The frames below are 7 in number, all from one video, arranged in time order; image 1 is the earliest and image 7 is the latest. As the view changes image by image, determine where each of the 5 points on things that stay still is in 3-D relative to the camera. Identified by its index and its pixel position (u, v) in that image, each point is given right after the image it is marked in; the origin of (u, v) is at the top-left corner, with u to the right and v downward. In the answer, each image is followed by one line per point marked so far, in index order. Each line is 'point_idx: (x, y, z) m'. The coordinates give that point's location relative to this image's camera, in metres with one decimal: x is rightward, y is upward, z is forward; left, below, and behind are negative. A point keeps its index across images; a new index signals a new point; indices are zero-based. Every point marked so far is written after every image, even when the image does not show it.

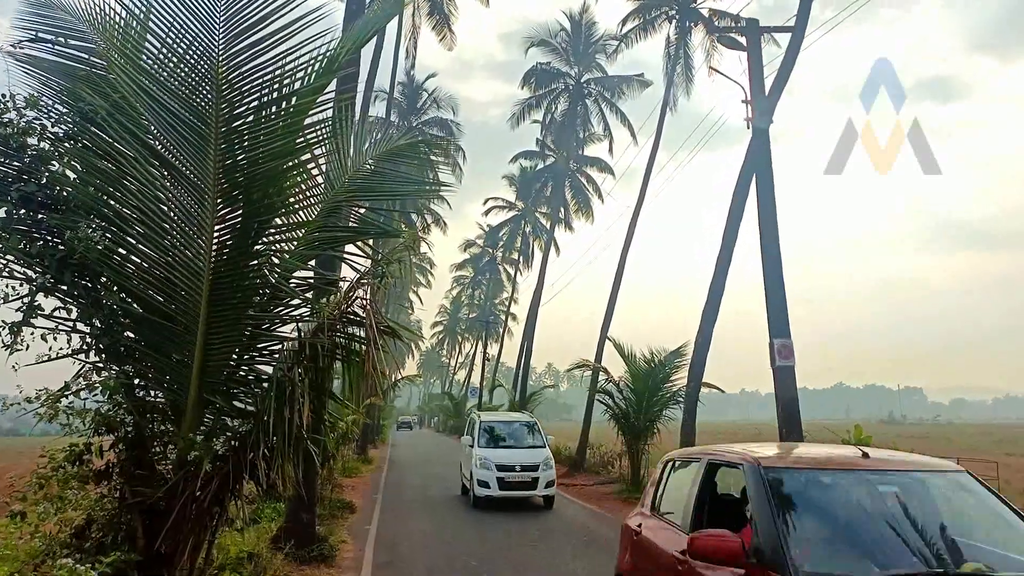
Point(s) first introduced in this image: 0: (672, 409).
0: (+3.3, -2.5, +15.3) m
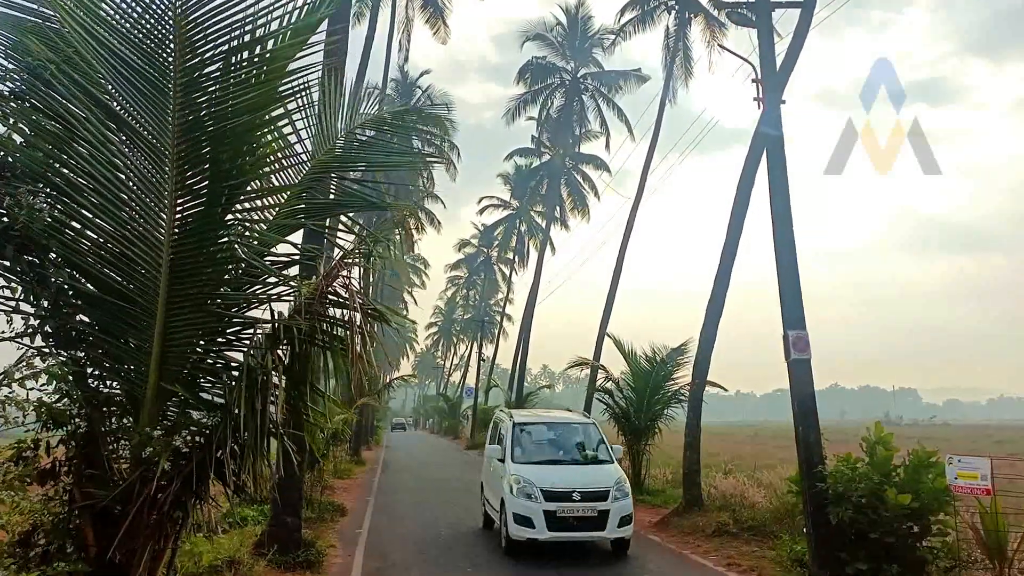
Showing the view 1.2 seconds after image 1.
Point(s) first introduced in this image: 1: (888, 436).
0: (+3.2, -2.4, +14.9) m
1: (+3.6, -1.4, +7.2) m
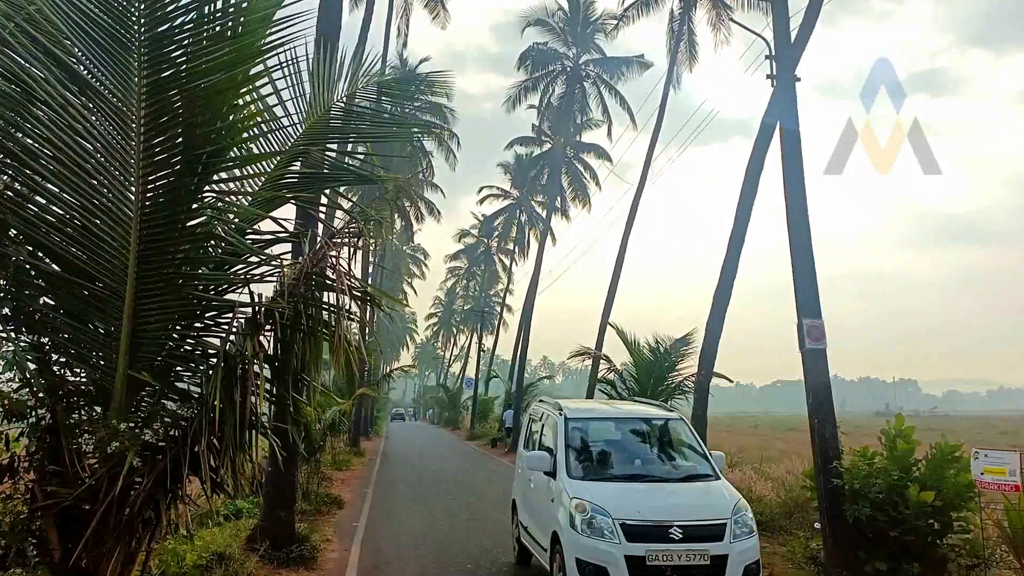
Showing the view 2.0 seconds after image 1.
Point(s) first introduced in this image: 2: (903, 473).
0: (+3.2, -2.2, +14.6) m
1: (+3.6, -1.3, +6.8) m
2: (+3.5, -1.7, +6.7) m
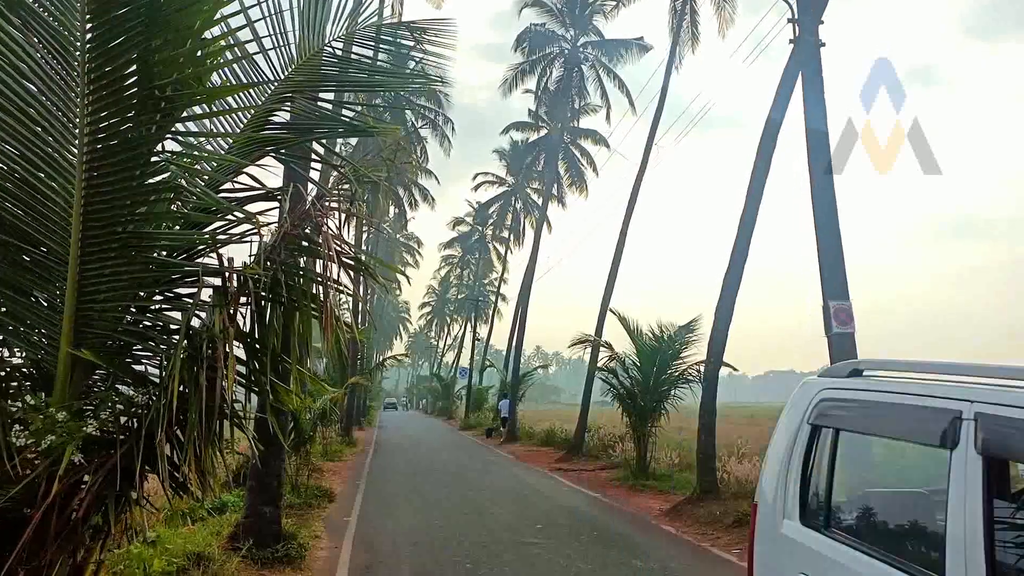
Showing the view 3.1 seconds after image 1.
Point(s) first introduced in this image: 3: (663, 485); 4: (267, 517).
0: (+3.2, -1.9, +14.1) m
1: (+3.7, -1.1, +6.3) m
2: (+3.5, -1.5, +6.2) m
3: (+2.6, -3.5, +13.2) m
4: (-2.5, -2.3, +7.5) m
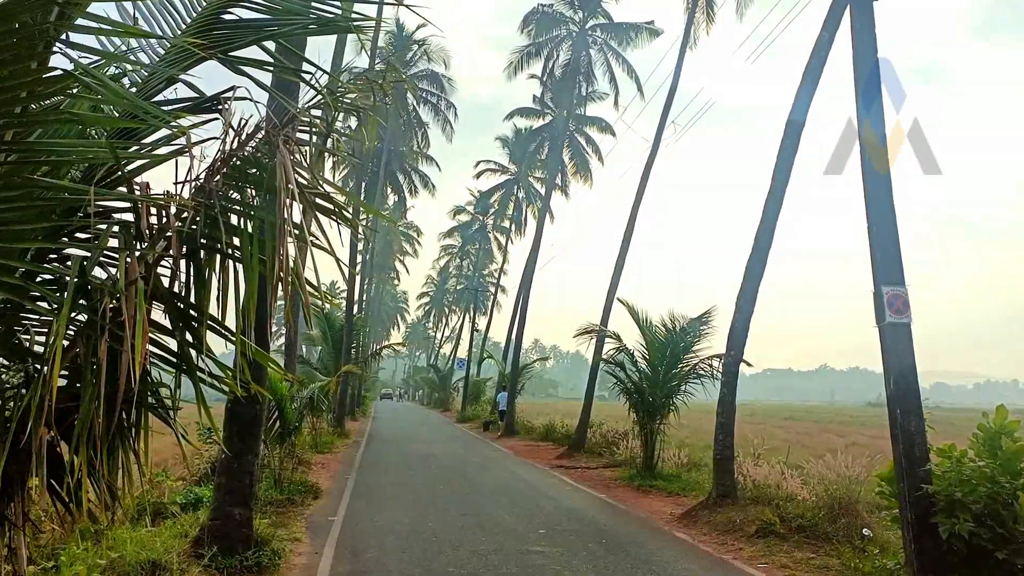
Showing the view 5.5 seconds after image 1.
0: (+3.2, -1.7, +13.2) m
1: (+3.7, -1.0, +5.5) m
2: (+3.6, -1.4, +5.3) m
3: (+2.6, -3.3, +12.4) m
4: (-2.4, -2.0, +6.6) m
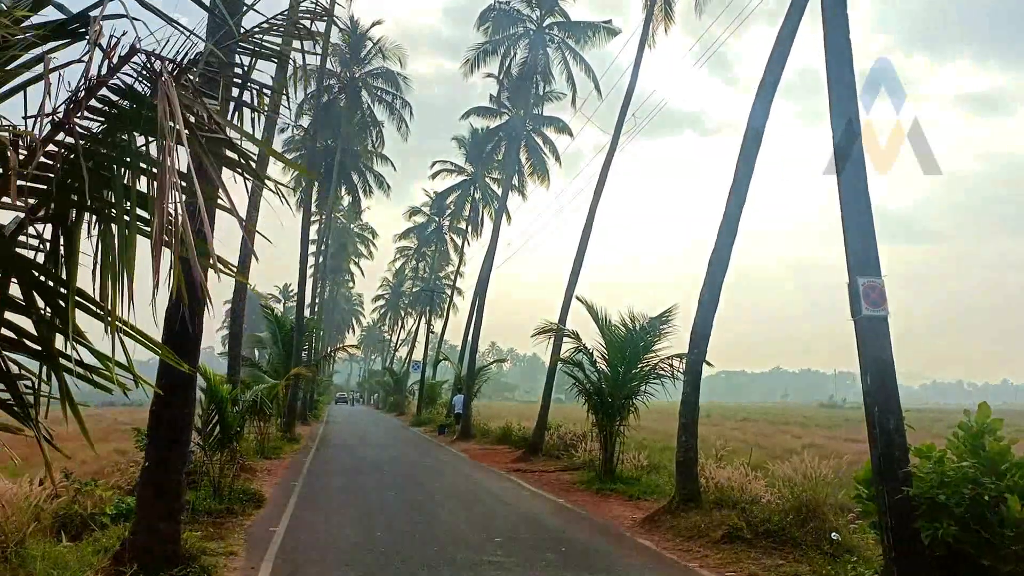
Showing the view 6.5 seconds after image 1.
0: (+2.4, -1.7, +12.9) m
1: (+3.4, -0.9, +5.2) m
2: (+3.3, -1.3, +5.0) m
3: (+1.9, -3.3, +12.0) m
4: (-2.8, -2.0, +6.0) m
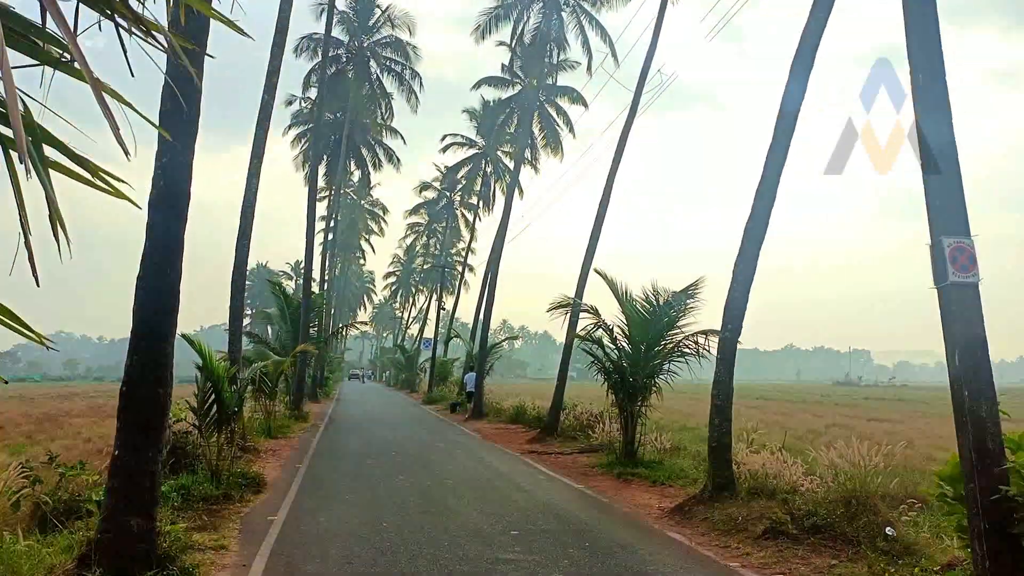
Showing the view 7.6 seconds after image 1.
0: (+2.7, -1.2, +12.1) m
1: (+3.5, -0.7, +4.4) m
2: (+3.4, -1.1, +4.2) m
3: (+2.1, -2.8, +11.3) m
4: (-2.7, -1.7, +5.3) m
